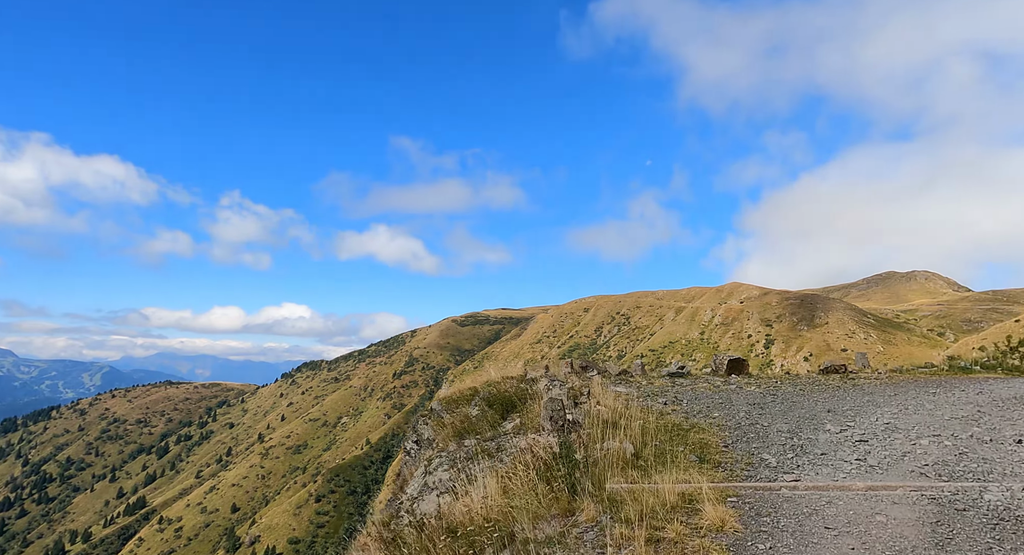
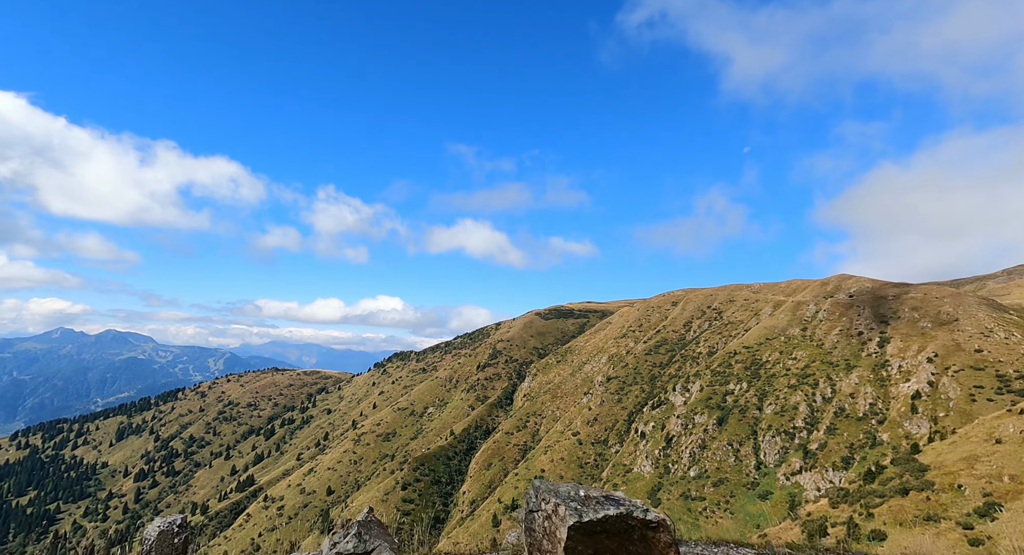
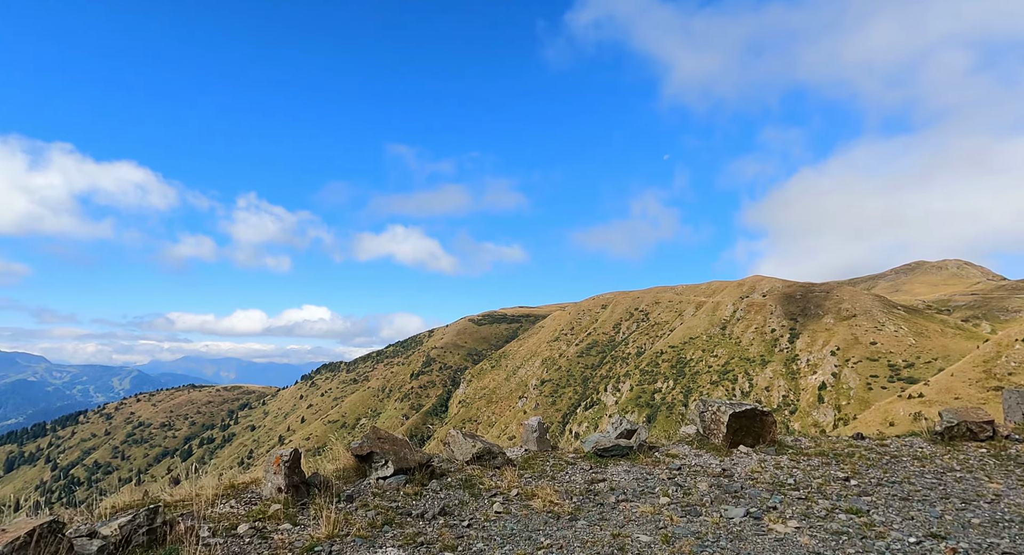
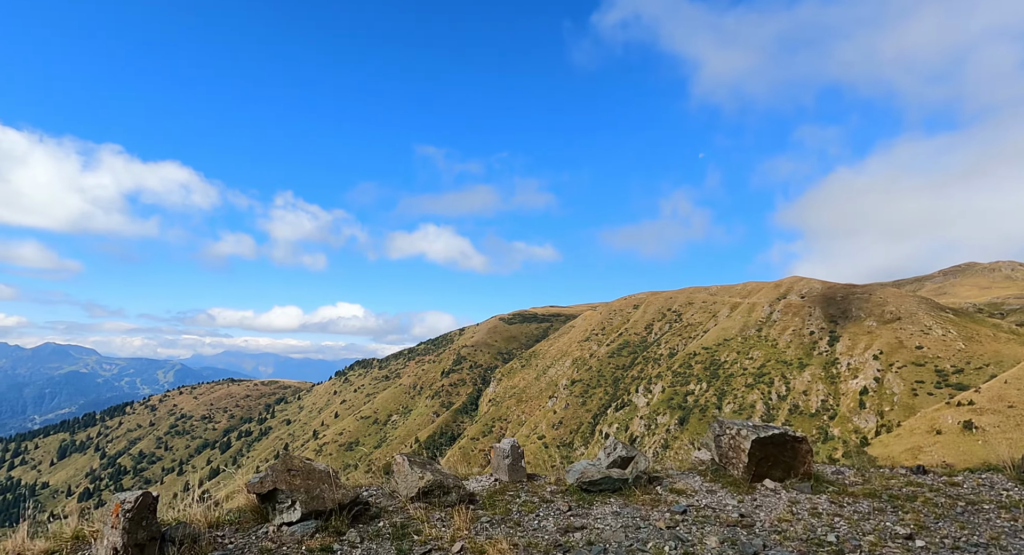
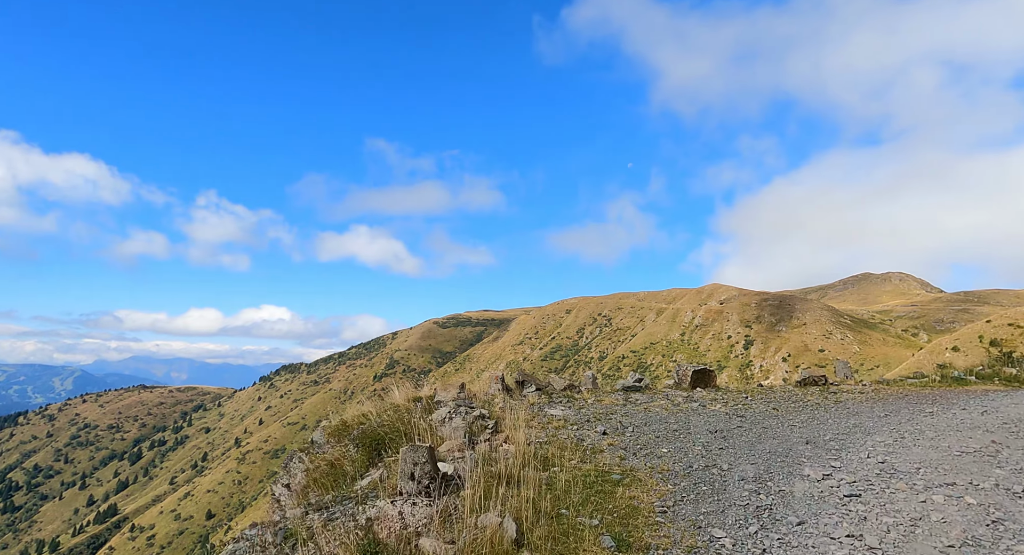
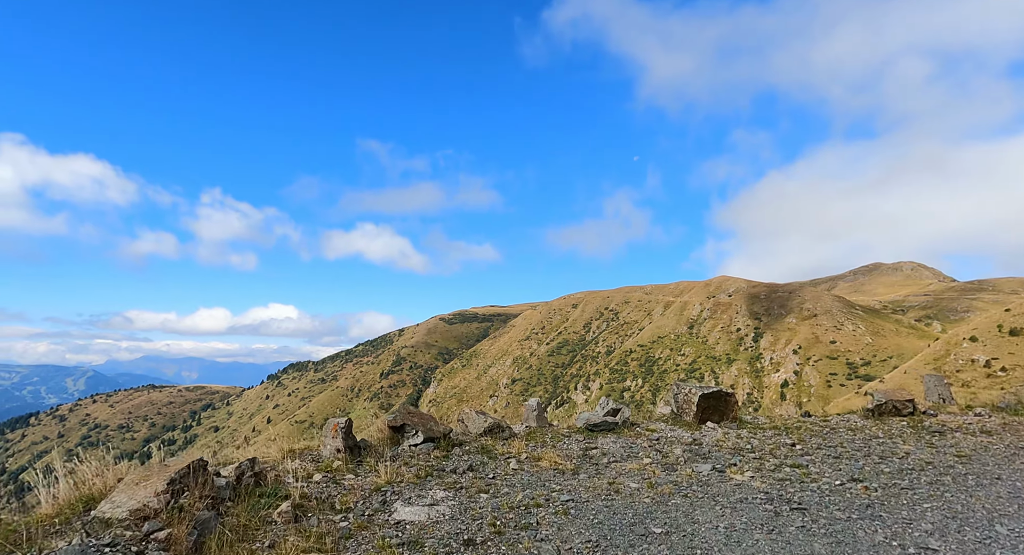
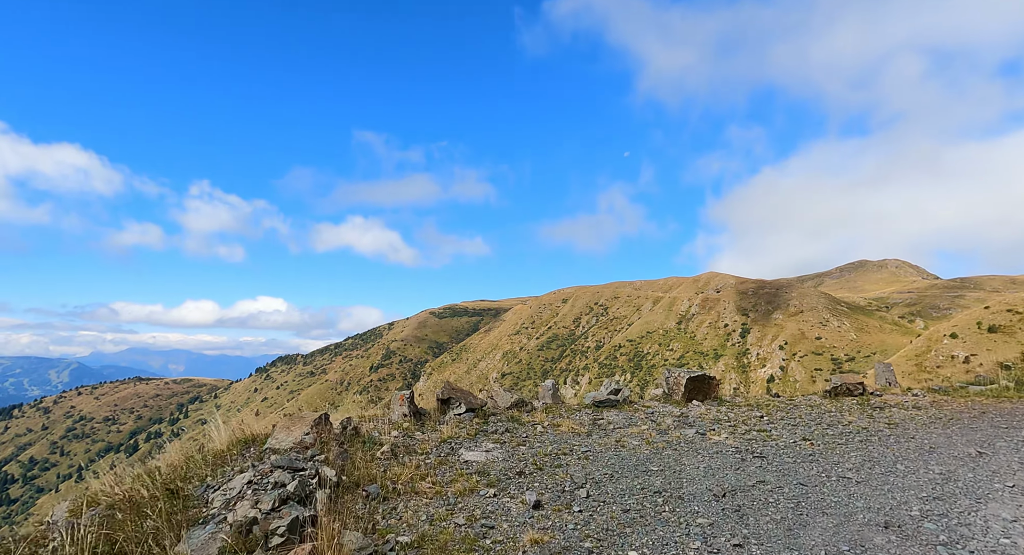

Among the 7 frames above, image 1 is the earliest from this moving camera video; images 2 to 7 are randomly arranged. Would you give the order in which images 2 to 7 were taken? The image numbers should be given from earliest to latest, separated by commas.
5, 7, 6, 3, 4, 2
